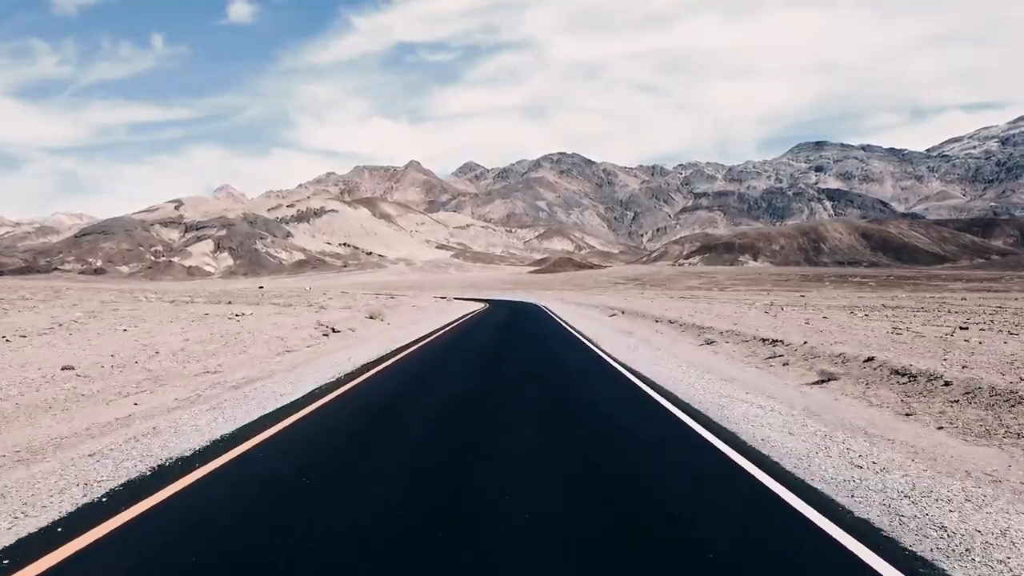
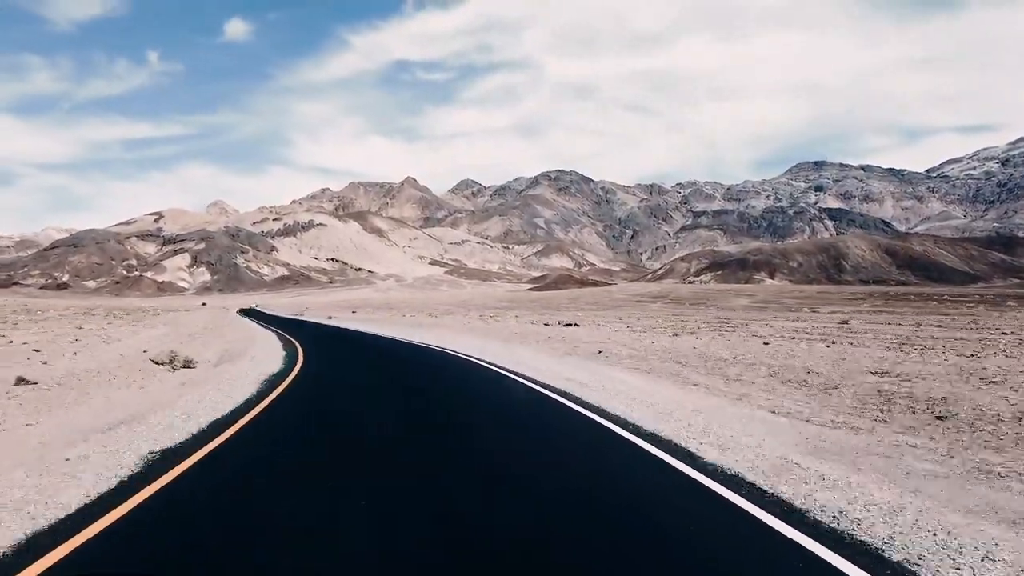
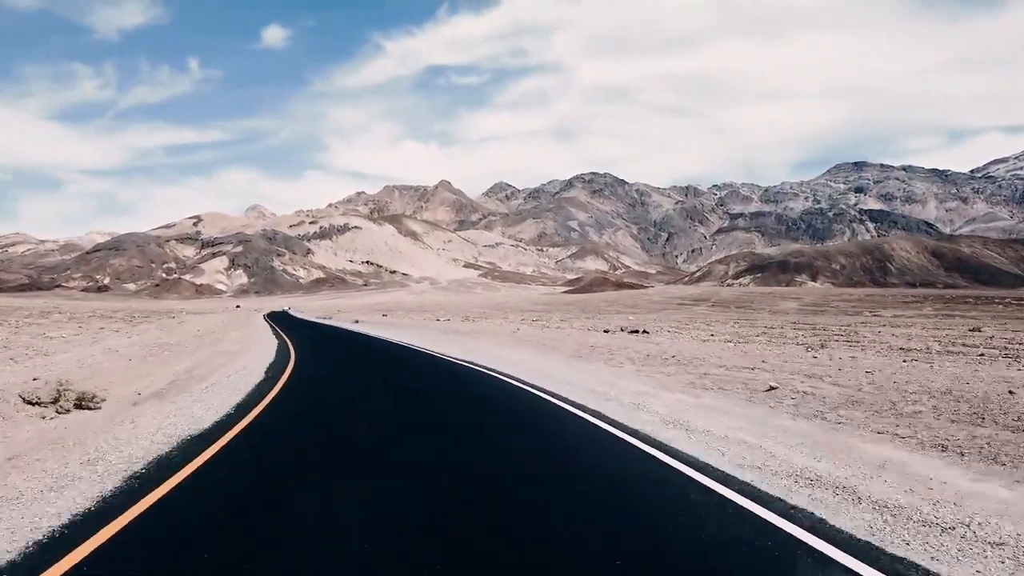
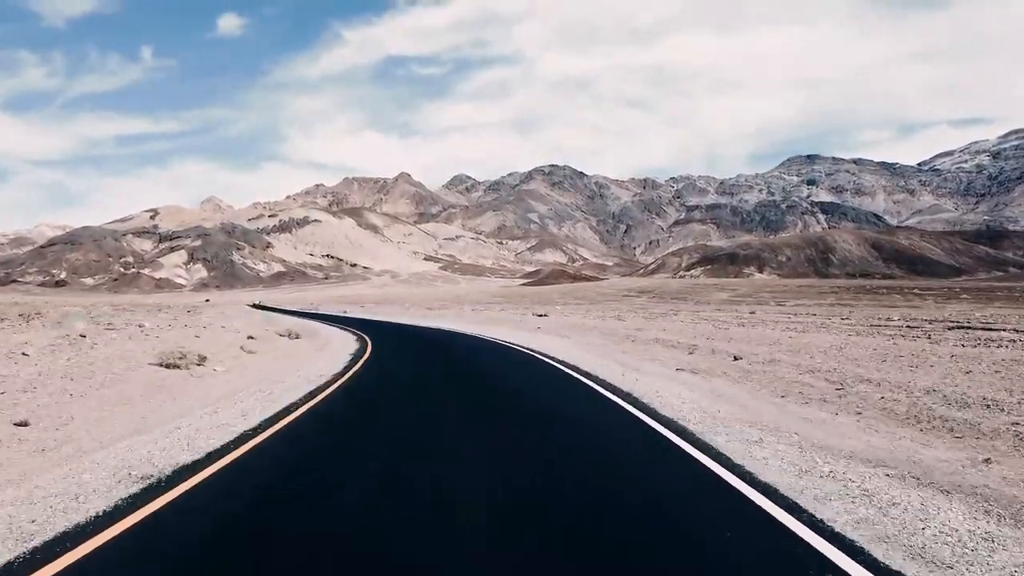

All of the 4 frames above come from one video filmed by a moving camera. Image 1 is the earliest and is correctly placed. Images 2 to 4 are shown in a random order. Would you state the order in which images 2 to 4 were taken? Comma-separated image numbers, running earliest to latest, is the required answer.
4, 2, 3
